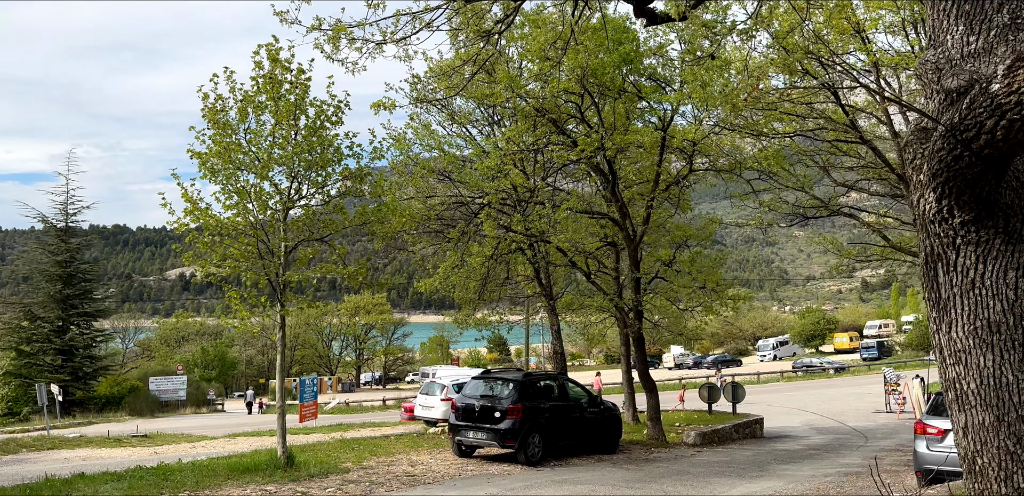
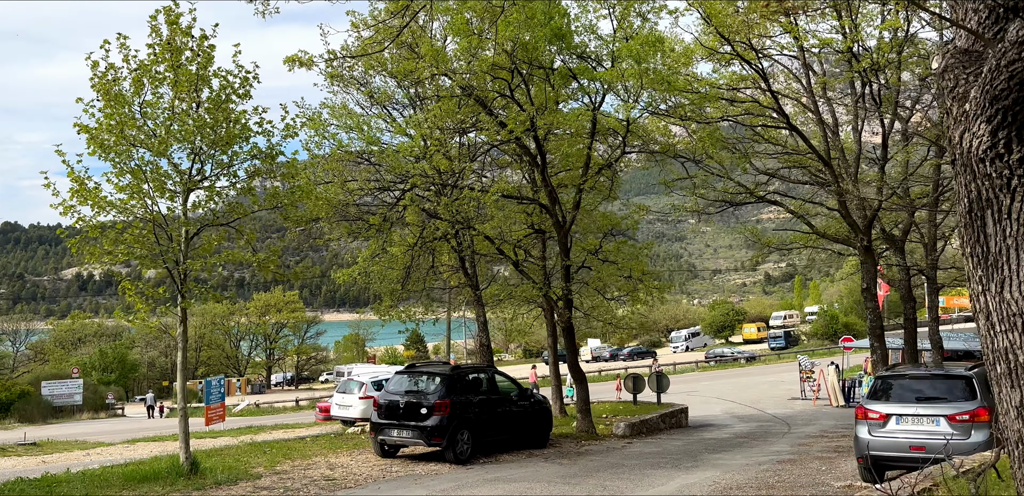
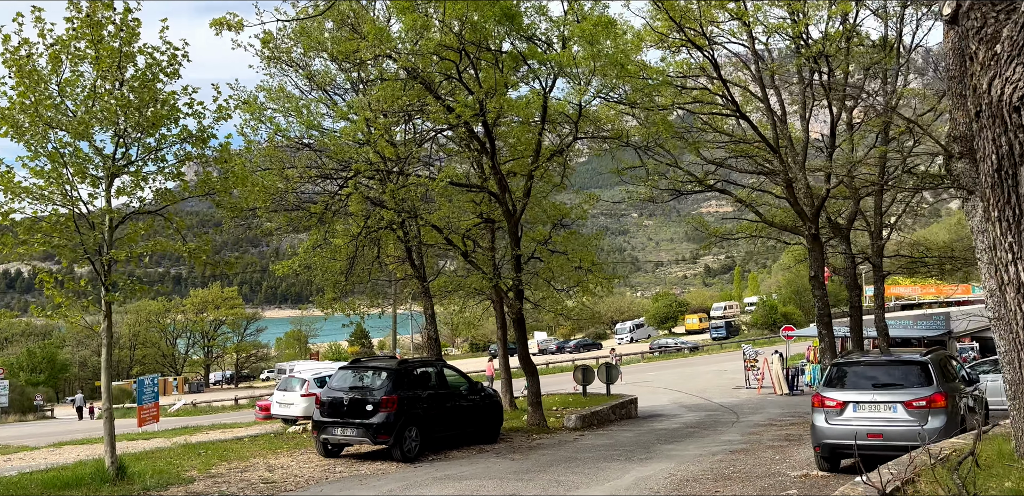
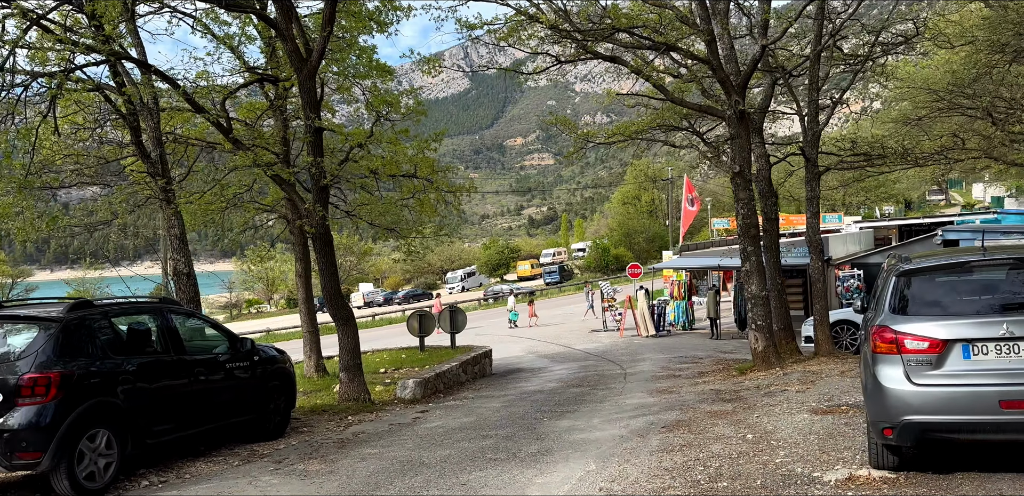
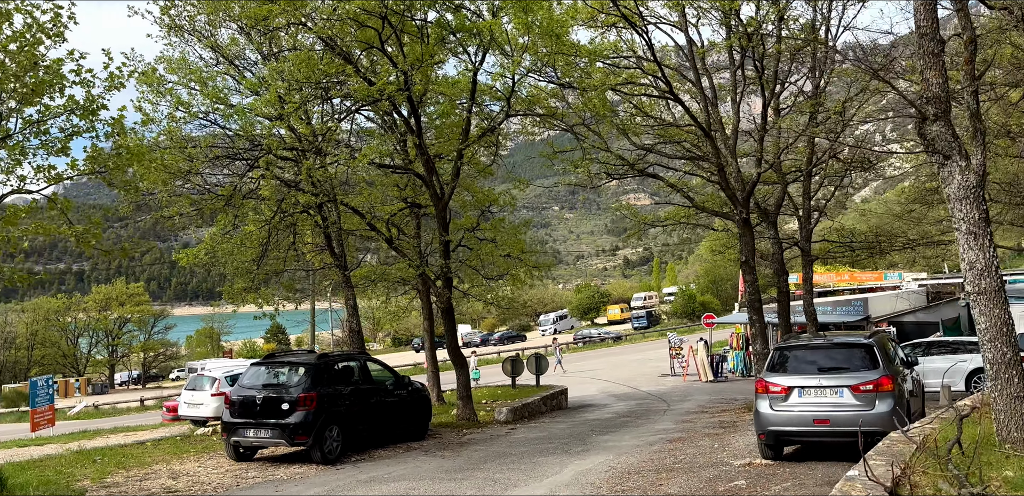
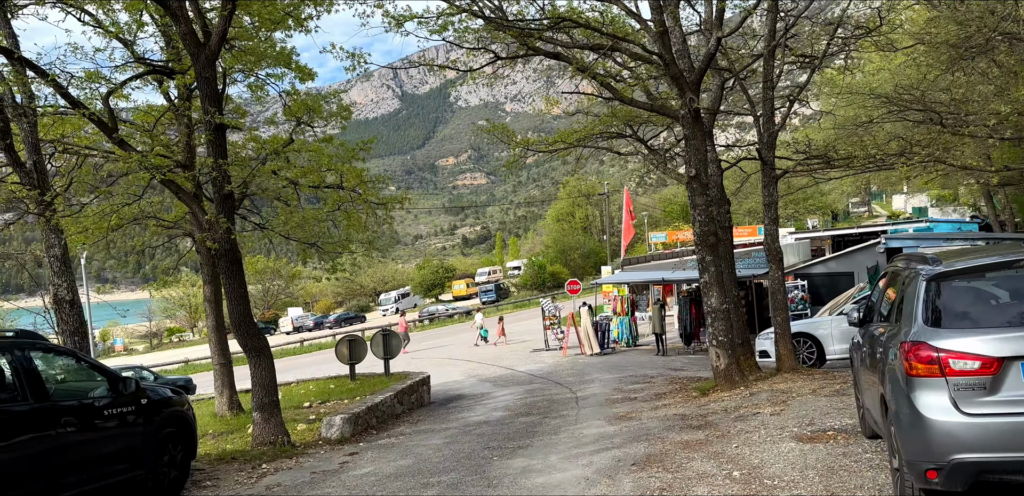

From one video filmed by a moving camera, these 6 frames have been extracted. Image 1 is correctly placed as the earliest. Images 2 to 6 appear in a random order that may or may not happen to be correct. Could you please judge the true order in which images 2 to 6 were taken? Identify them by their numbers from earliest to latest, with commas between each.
2, 3, 5, 4, 6
